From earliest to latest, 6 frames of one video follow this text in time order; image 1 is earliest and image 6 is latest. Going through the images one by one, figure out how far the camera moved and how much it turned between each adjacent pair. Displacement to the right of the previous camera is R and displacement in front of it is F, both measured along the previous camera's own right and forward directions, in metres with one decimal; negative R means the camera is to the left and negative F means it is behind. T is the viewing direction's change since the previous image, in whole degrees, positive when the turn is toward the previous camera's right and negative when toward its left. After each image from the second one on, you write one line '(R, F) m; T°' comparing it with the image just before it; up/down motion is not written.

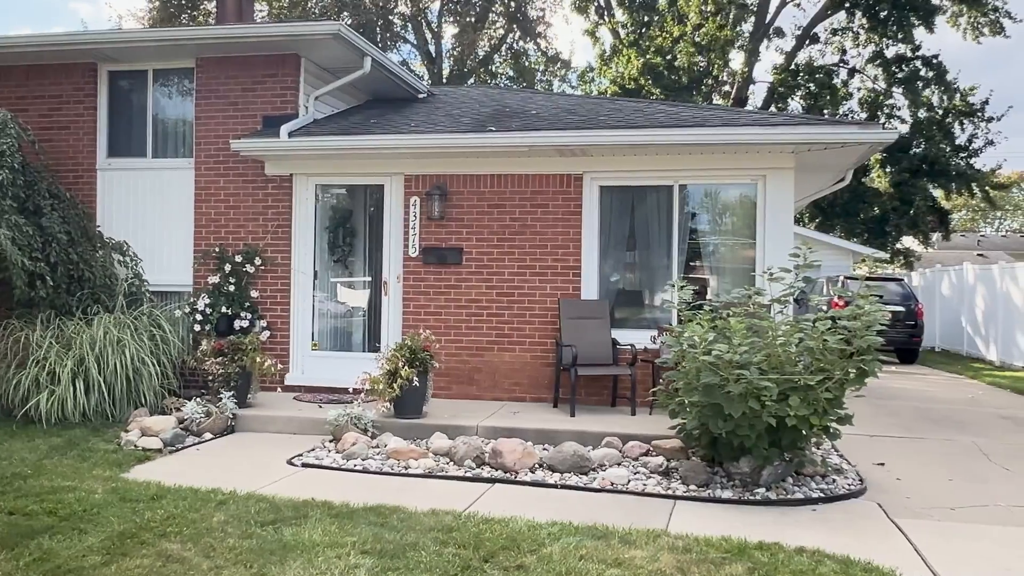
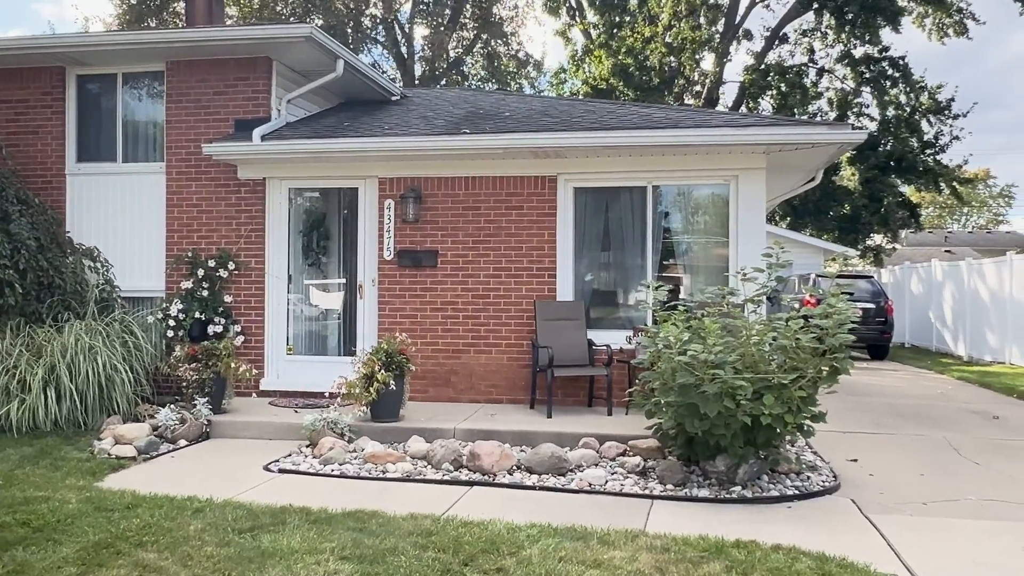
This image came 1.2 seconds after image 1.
(0.0, 0.0) m; +2°
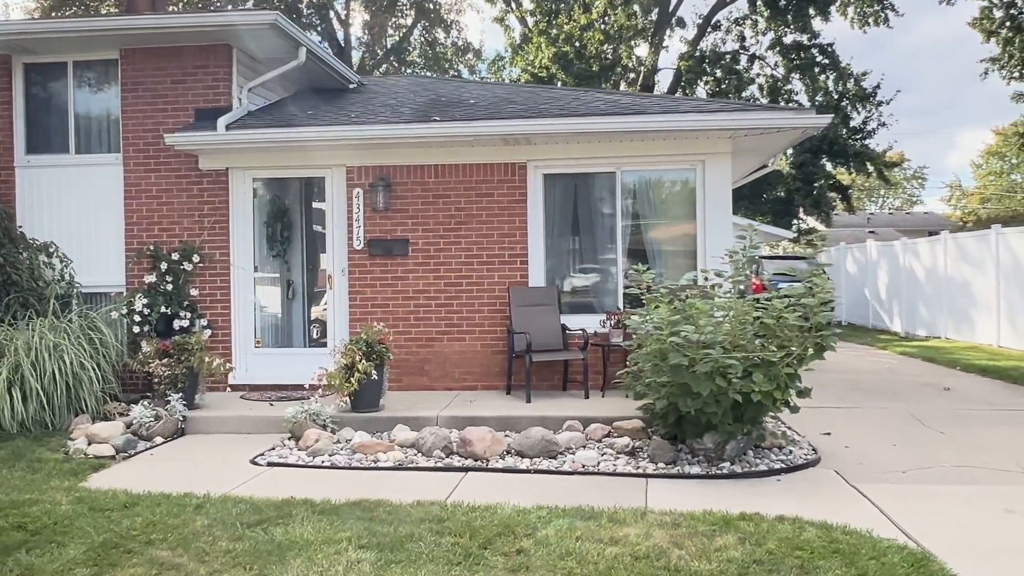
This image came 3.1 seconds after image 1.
(-0.3, 0.0) m; +4°
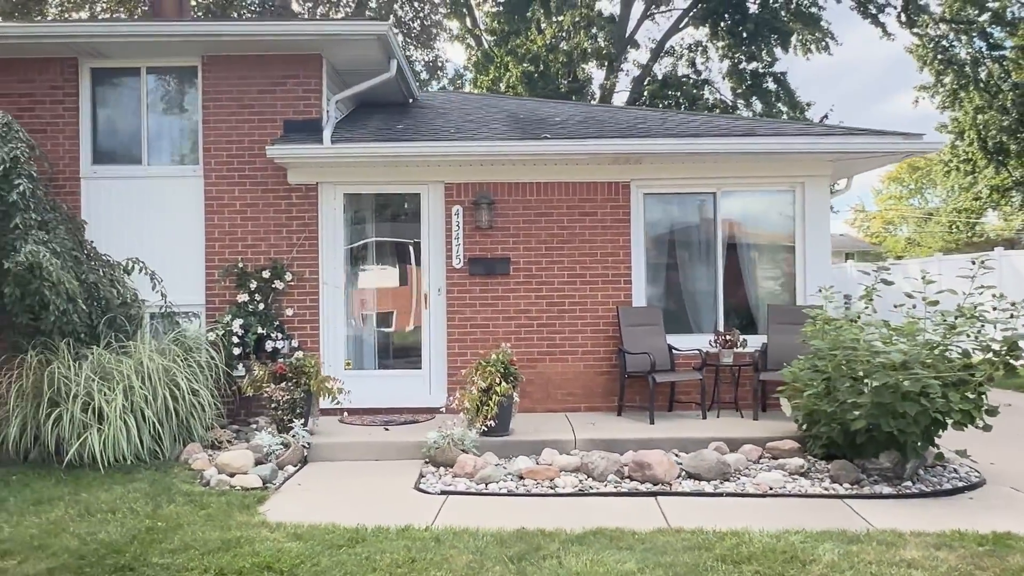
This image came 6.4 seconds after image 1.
(-1.6, +0.2) m; +6°
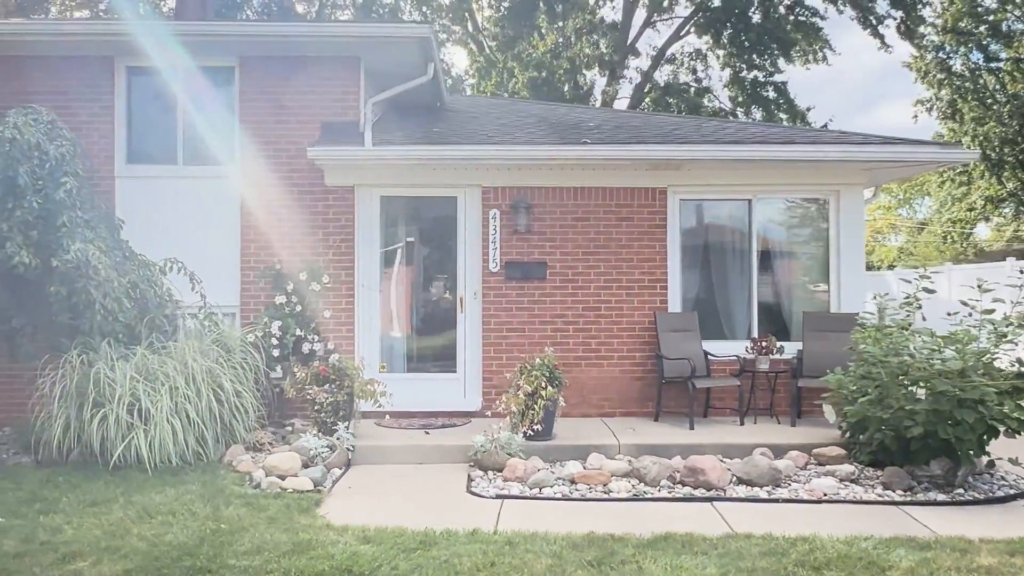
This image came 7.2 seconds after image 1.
(-0.4, 0.0) m; +1°
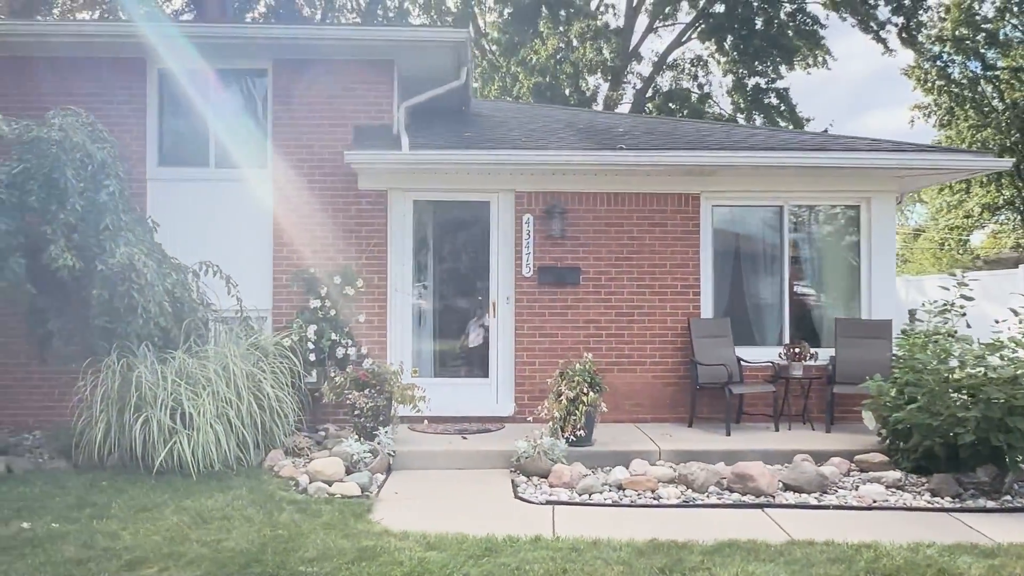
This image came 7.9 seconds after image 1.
(-0.4, 0.0) m; +1°
